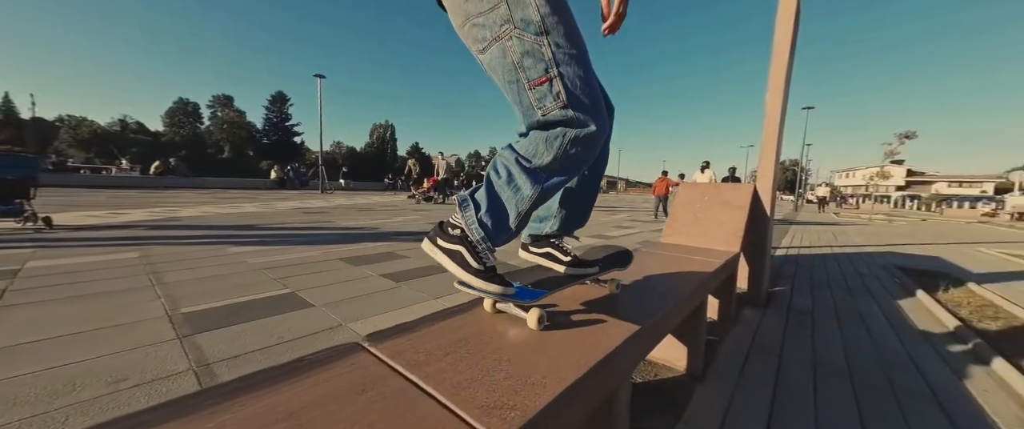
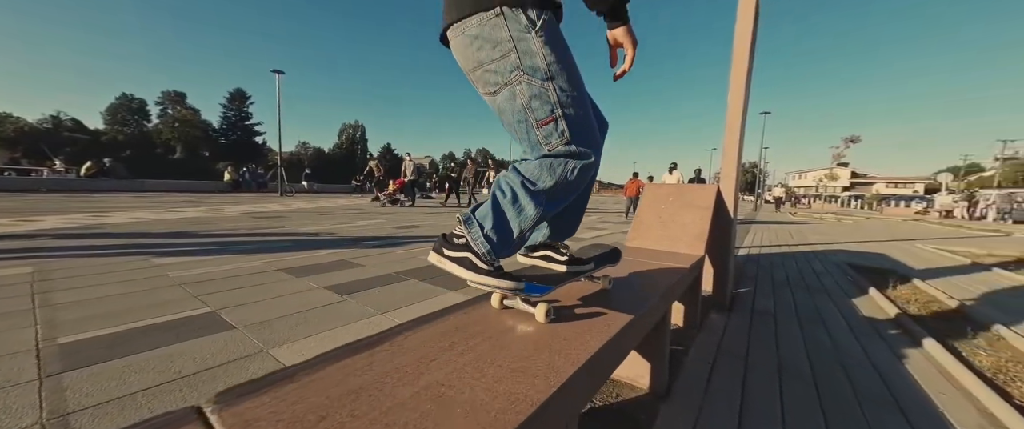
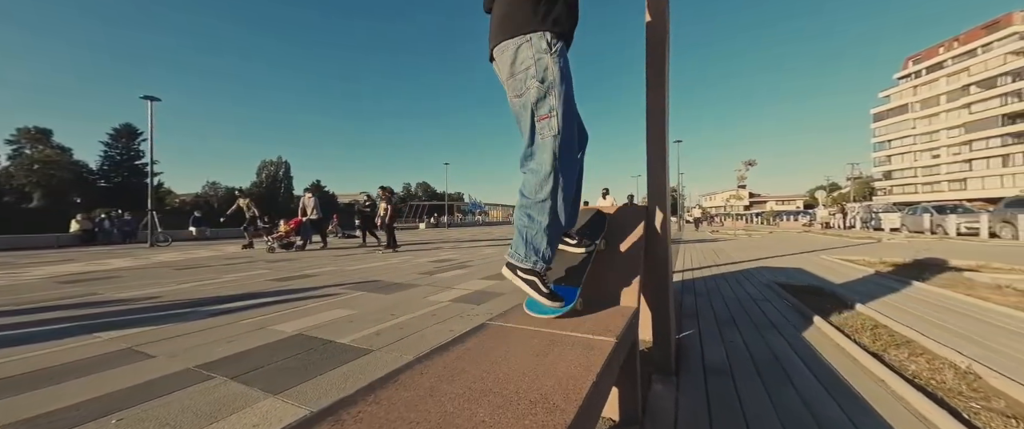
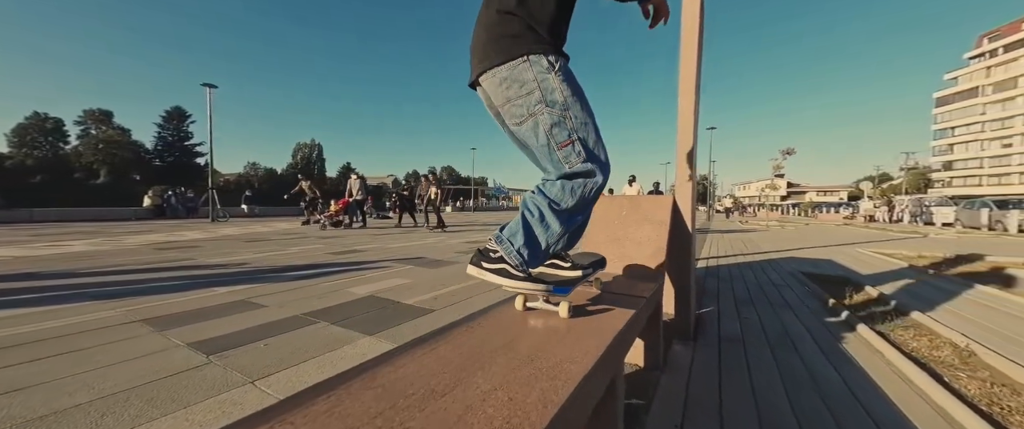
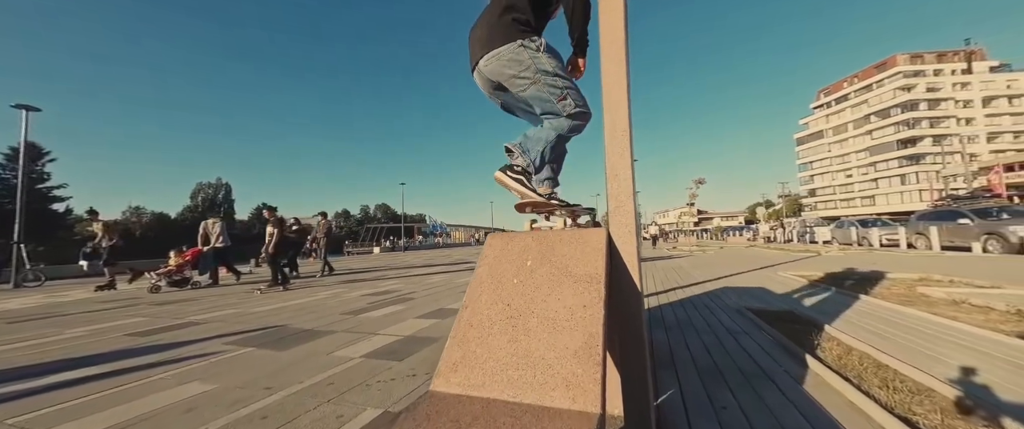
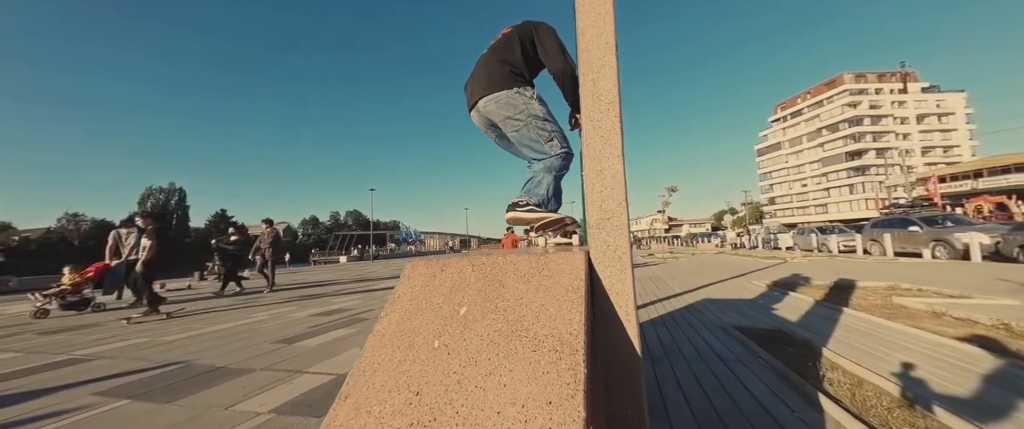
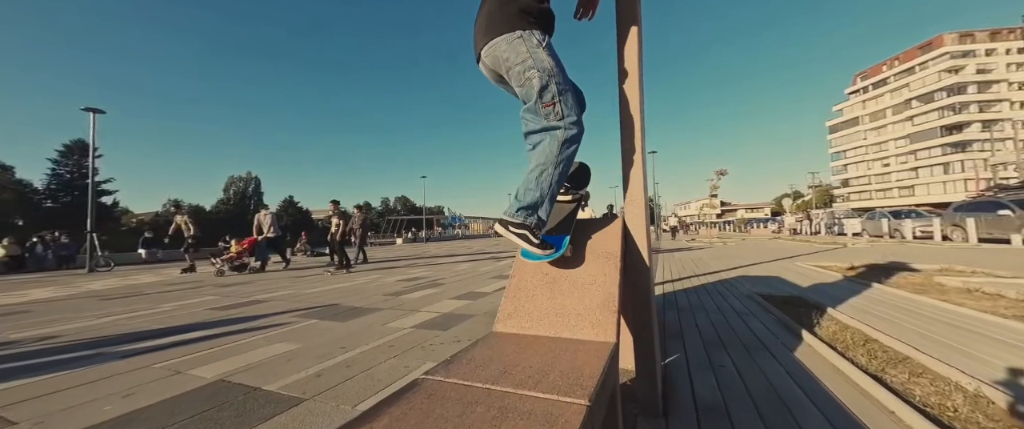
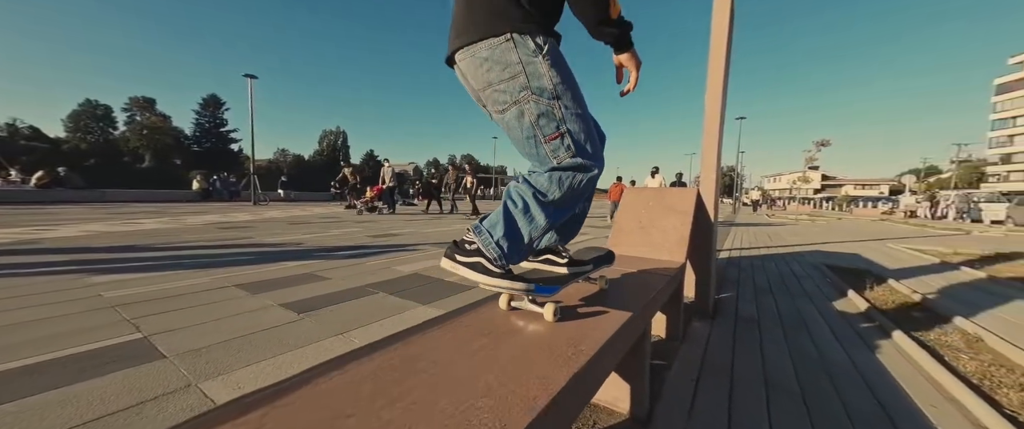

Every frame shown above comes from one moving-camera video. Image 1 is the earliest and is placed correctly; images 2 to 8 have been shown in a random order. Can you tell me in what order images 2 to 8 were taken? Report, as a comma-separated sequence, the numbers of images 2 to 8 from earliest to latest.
2, 8, 4, 3, 7, 5, 6
